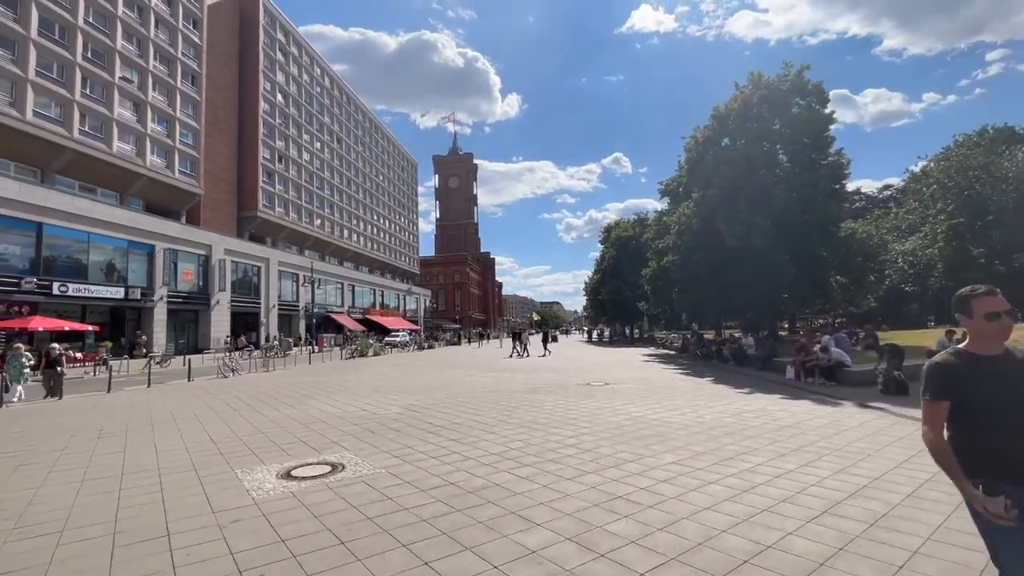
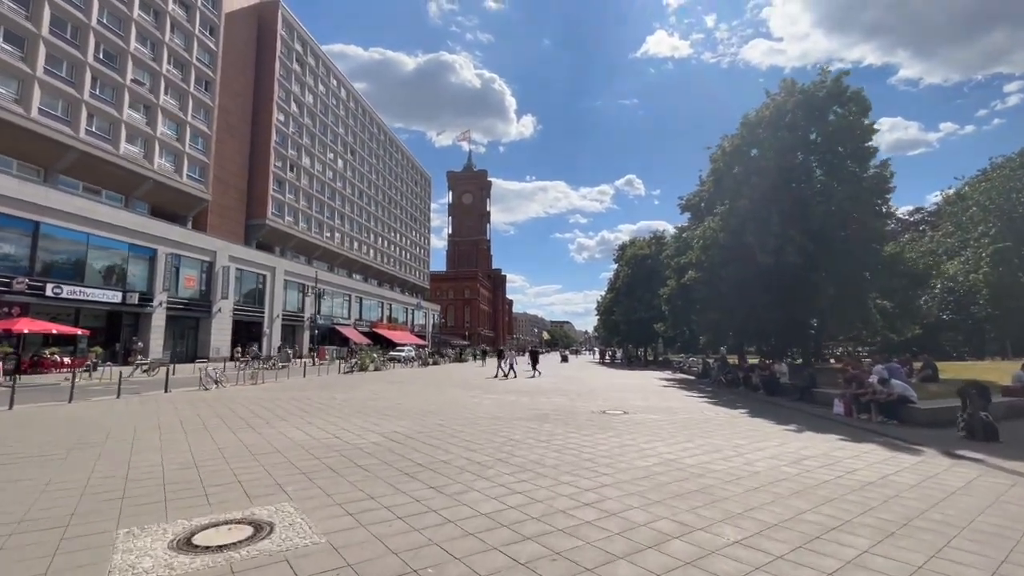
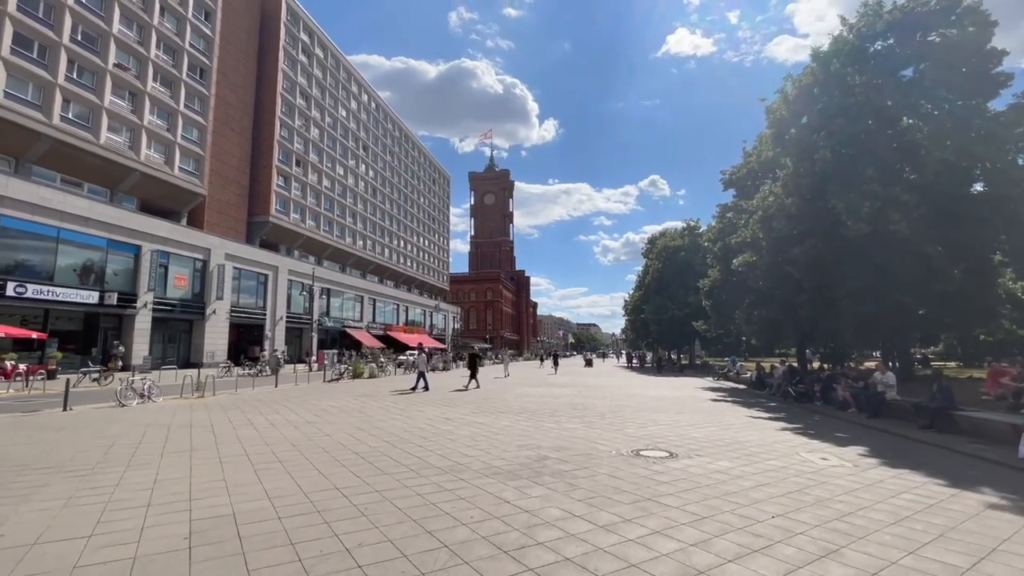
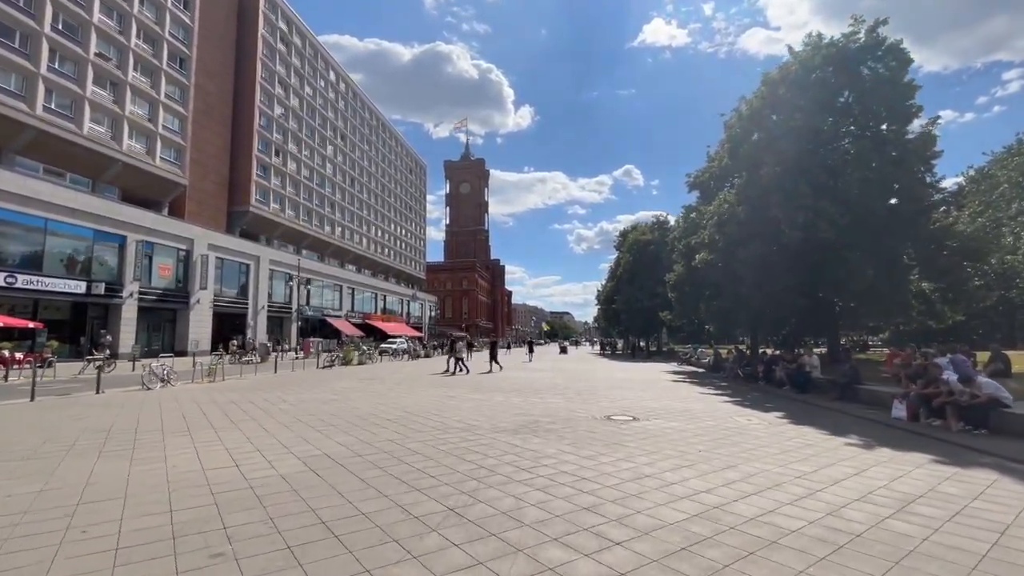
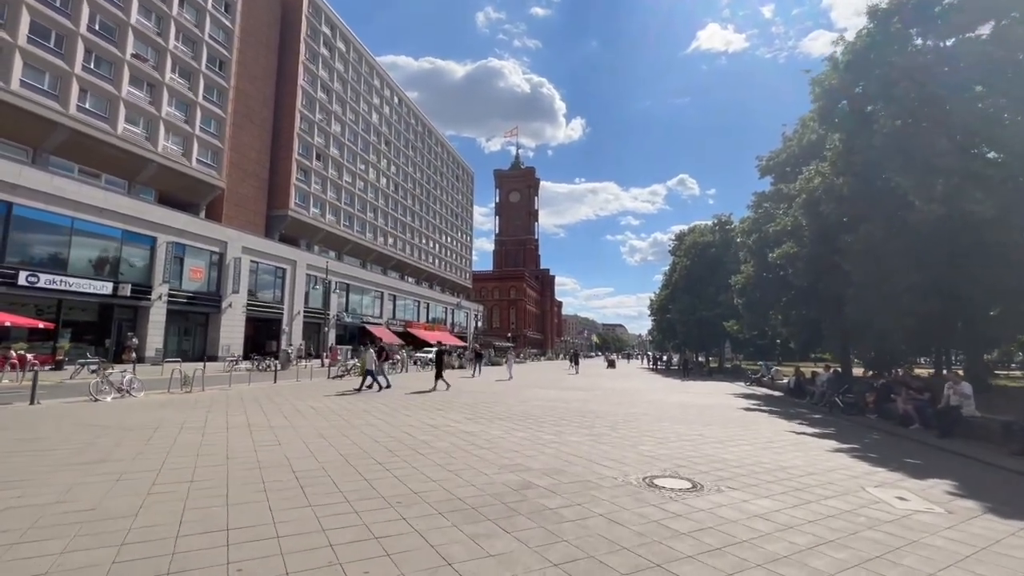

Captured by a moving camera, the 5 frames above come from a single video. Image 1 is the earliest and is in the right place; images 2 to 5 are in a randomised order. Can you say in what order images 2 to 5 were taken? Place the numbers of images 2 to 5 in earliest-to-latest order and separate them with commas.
2, 4, 3, 5
